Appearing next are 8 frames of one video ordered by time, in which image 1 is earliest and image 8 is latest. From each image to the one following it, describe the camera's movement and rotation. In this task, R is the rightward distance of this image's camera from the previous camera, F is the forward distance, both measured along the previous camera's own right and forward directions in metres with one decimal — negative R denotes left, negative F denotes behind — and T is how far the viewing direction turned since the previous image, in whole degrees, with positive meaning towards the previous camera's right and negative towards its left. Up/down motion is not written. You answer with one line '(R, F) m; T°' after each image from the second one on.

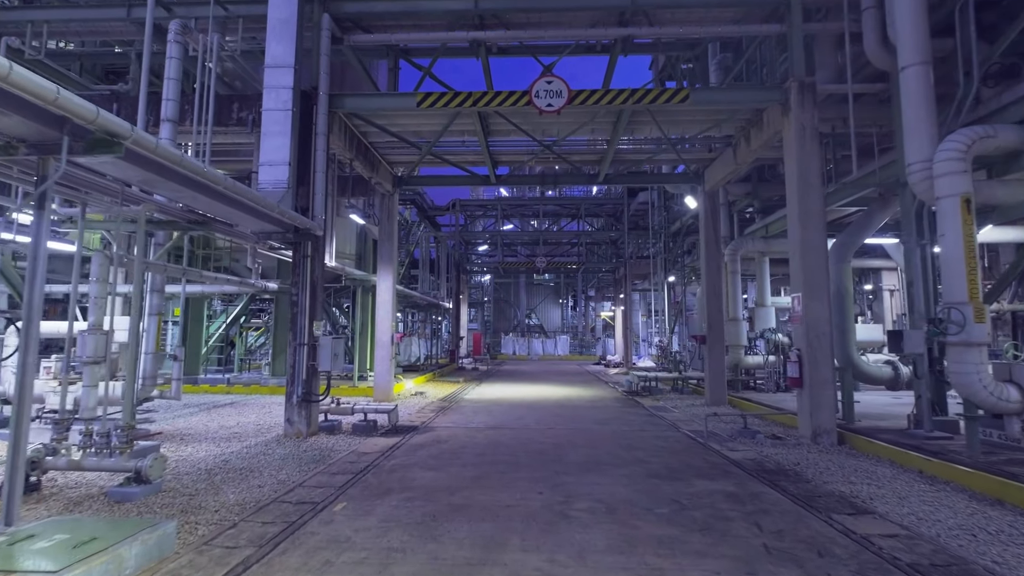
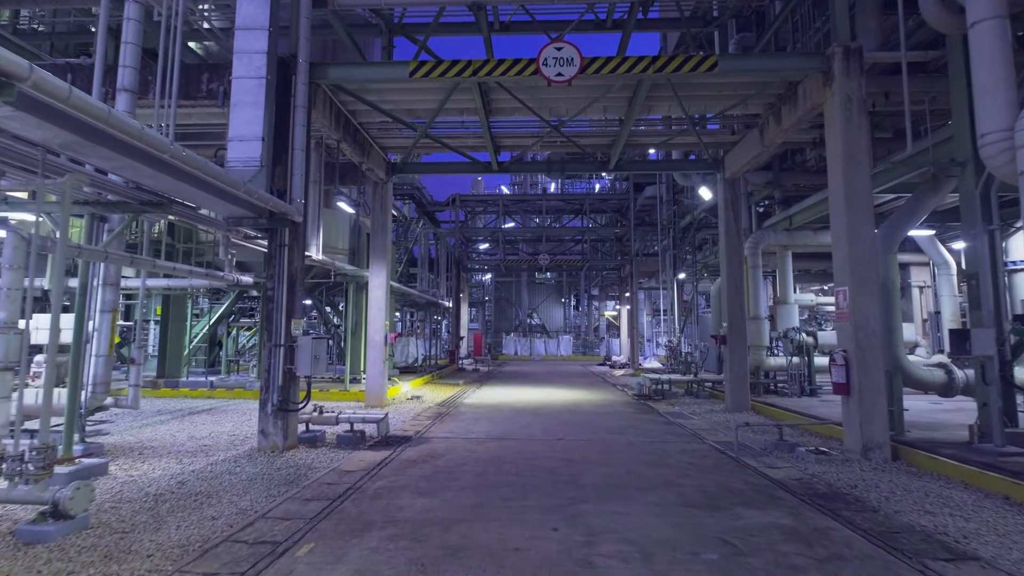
(0.0, +0.9) m; 0°
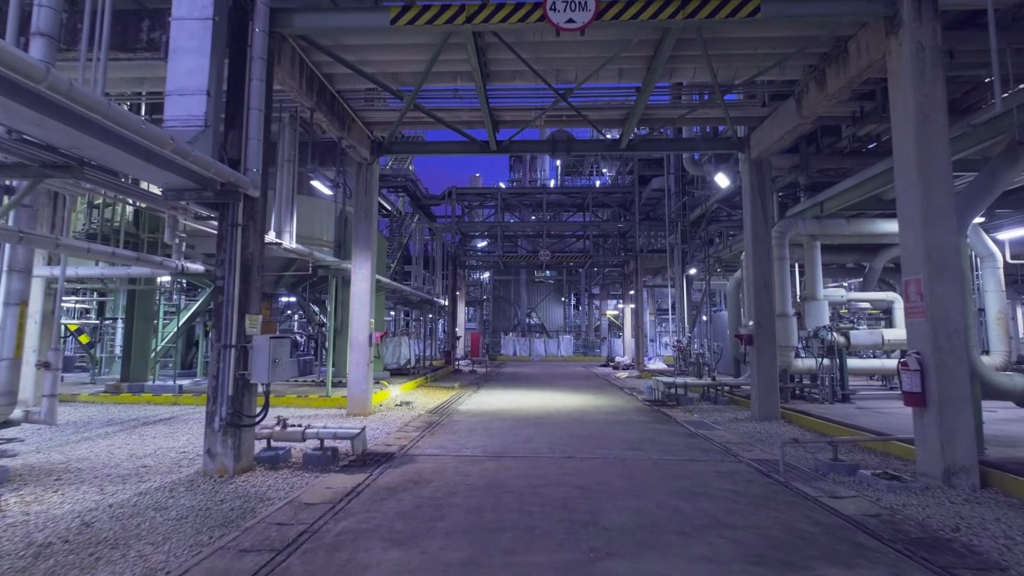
(0.0, +1.2) m; 0°
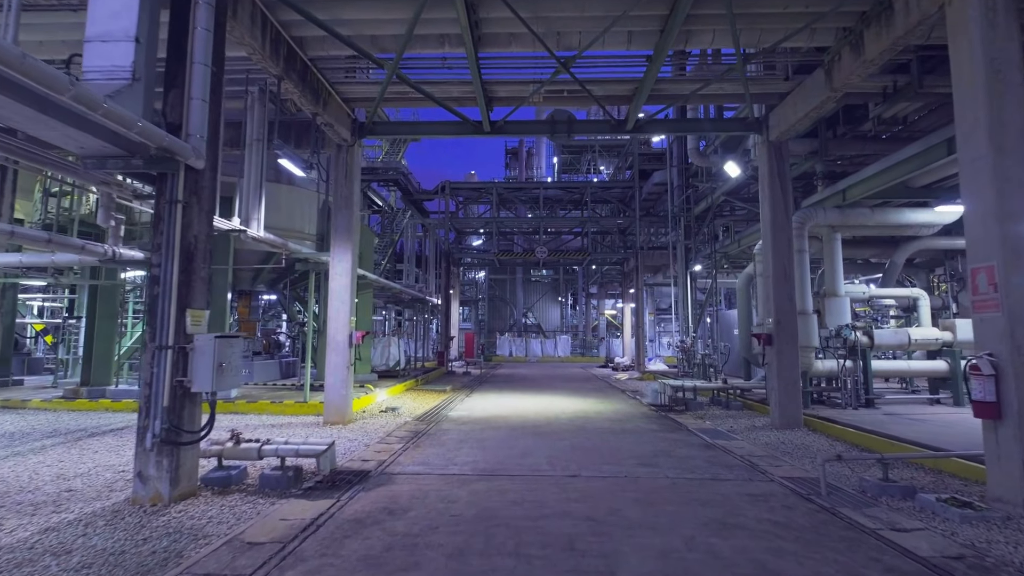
(0.0, +0.9) m; 0°
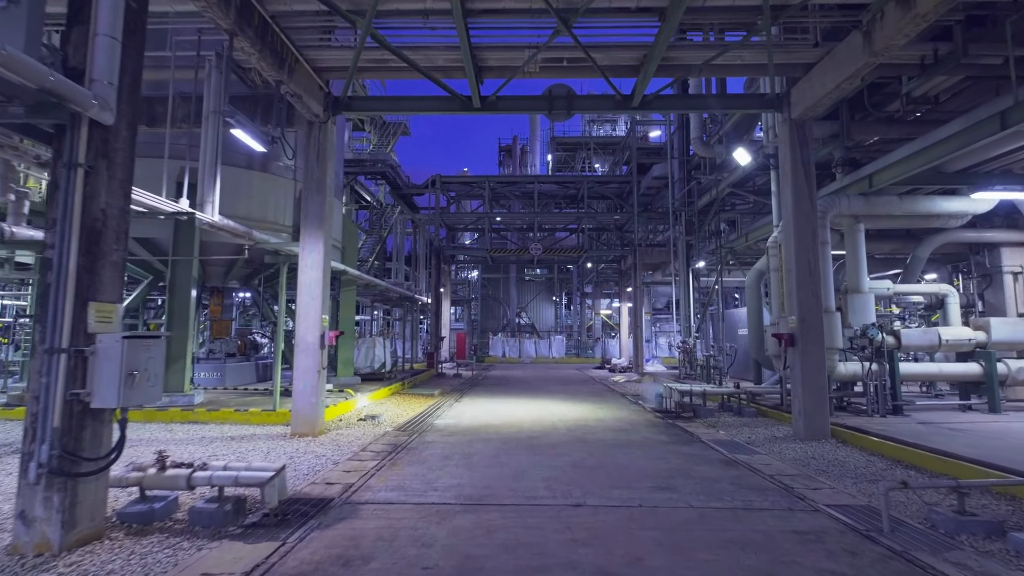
(0.0, +1.0) m; +1°
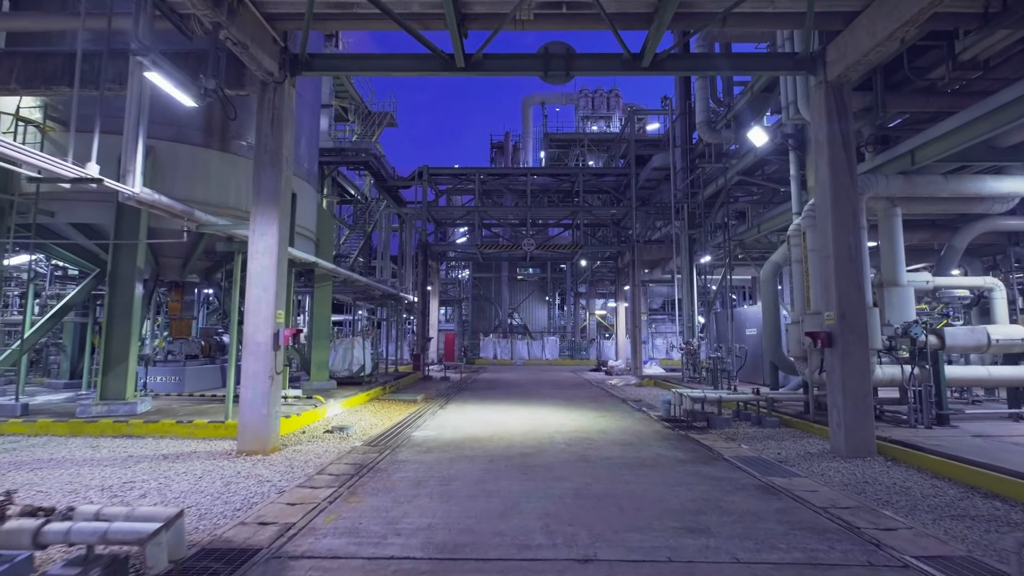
(0.0, +1.2) m; +1°
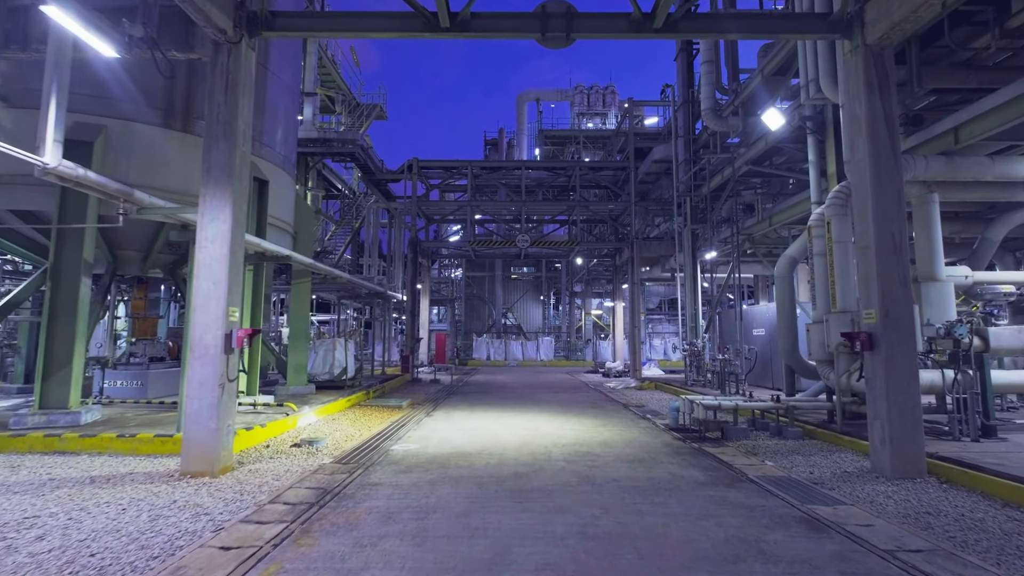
(0.0, +0.9) m; +1°
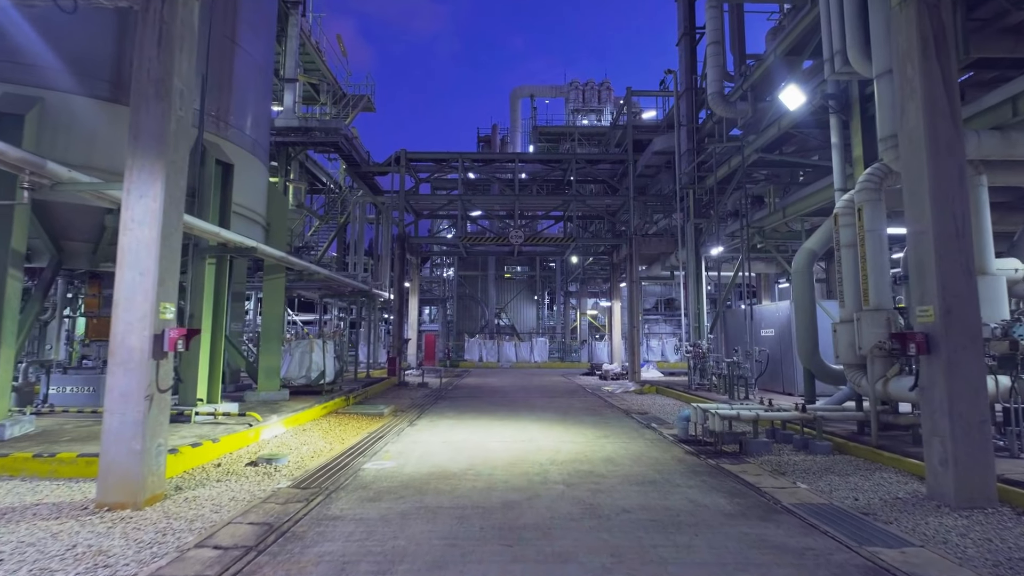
(0.0, +0.9) m; +1°
